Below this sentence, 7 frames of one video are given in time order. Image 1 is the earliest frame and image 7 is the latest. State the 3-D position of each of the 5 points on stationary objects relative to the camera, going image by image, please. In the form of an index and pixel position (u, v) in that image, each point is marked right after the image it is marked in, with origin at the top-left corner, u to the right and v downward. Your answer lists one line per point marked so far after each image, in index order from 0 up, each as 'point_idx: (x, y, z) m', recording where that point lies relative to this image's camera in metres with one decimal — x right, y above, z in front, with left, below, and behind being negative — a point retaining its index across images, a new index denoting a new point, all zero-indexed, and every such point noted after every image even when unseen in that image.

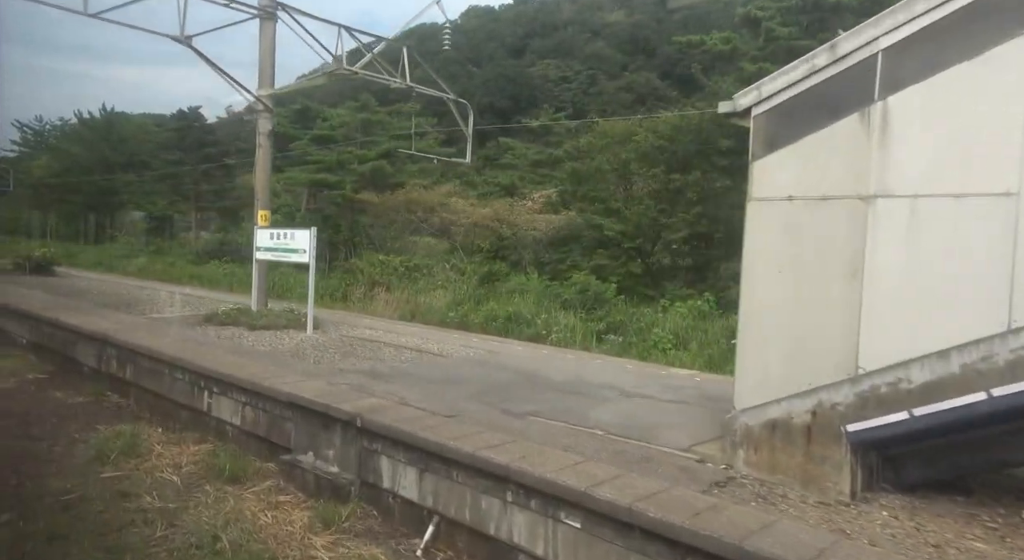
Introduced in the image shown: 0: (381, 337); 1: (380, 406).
0: (-1.5, -0.6, +7.9) m
1: (-0.8, -0.8, +4.4) m
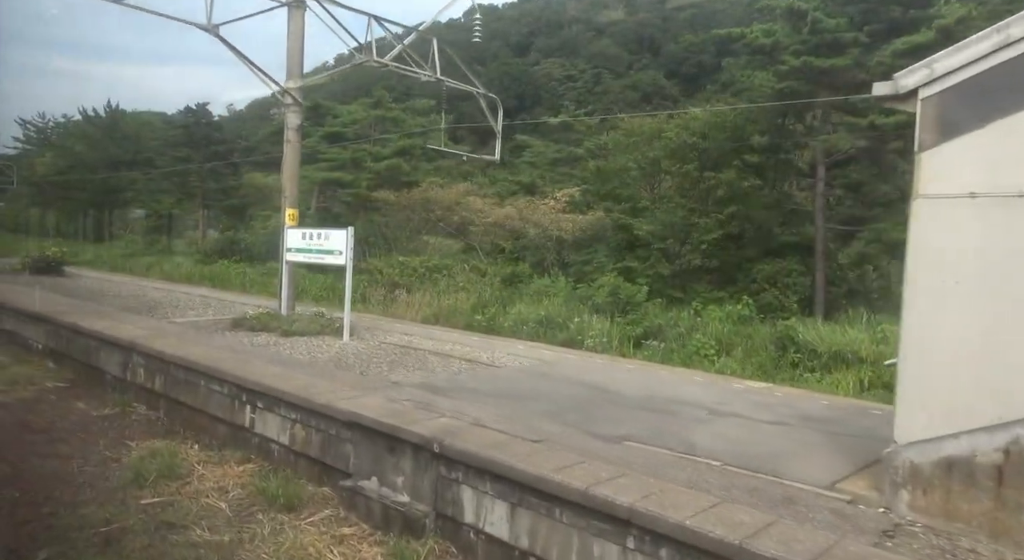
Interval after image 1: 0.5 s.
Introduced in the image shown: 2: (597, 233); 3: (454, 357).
0: (-0.9, -0.7, +7.5) m
1: (-0.3, -0.8, +3.9) m
2: (+2.5, +1.3, +17.3) m
3: (-0.5, -0.7, +6.6) m
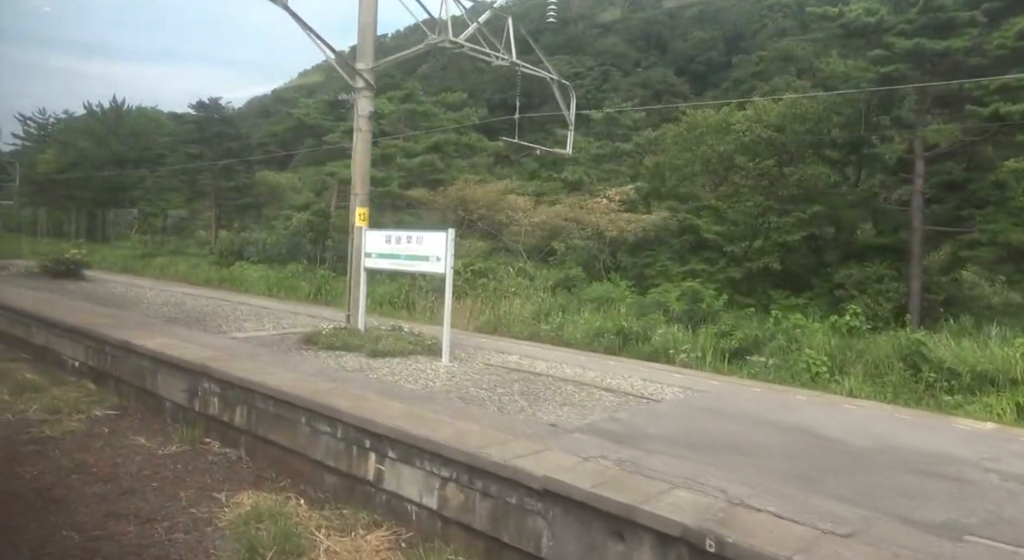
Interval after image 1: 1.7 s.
0: (+0.2, -0.8, +6.4) m
1: (+0.8, -0.9, +2.9) m
2: (+3.6, +1.2, +16.2) m
3: (+0.6, -0.8, +5.5) m
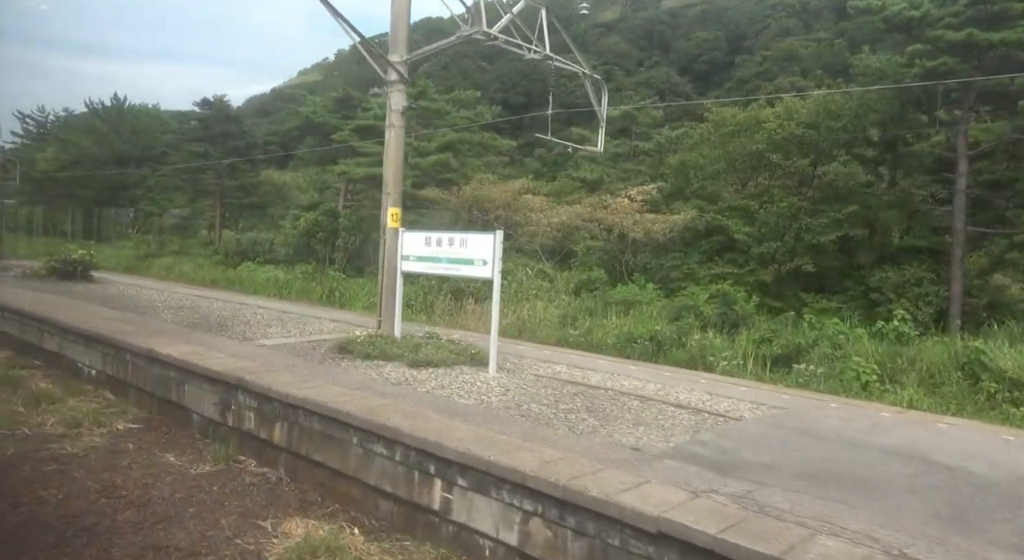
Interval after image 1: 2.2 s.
0: (+0.7, -0.8, +6.0) m
1: (+1.3, -1.0, +2.5) m
2: (+4.0, +1.1, +15.8) m
3: (+1.1, -0.9, +5.1) m
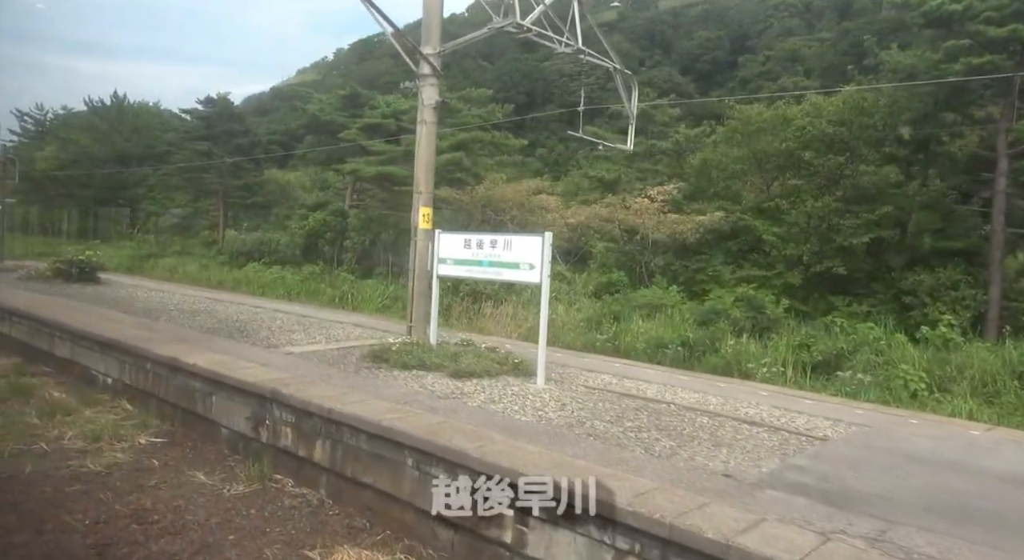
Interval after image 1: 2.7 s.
0: (+1.1, -0.9, +5.6) m
1: (+1.7, -1.0, +2.1) m
2: (+4.4, +1.1, +15.4) m
3: (+1.5, -0.9, +4.8) m
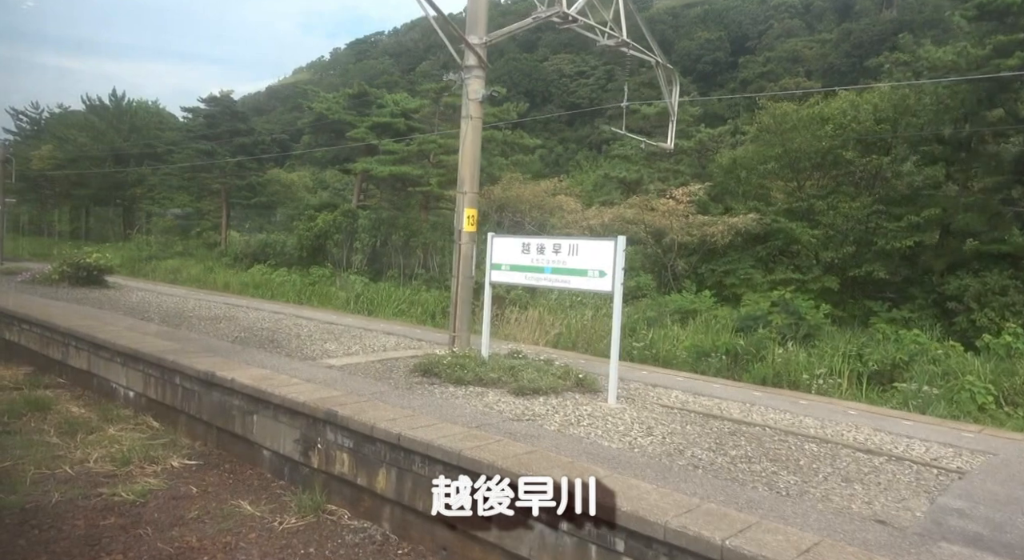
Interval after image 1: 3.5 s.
0: (+1.6, -1.0, +5.2) m
1: (+2.2, -1.1, +1.6) m
2: (+4.9, +1.0, +15.0) m
3: (+2.0, -1.0, +4.3) m
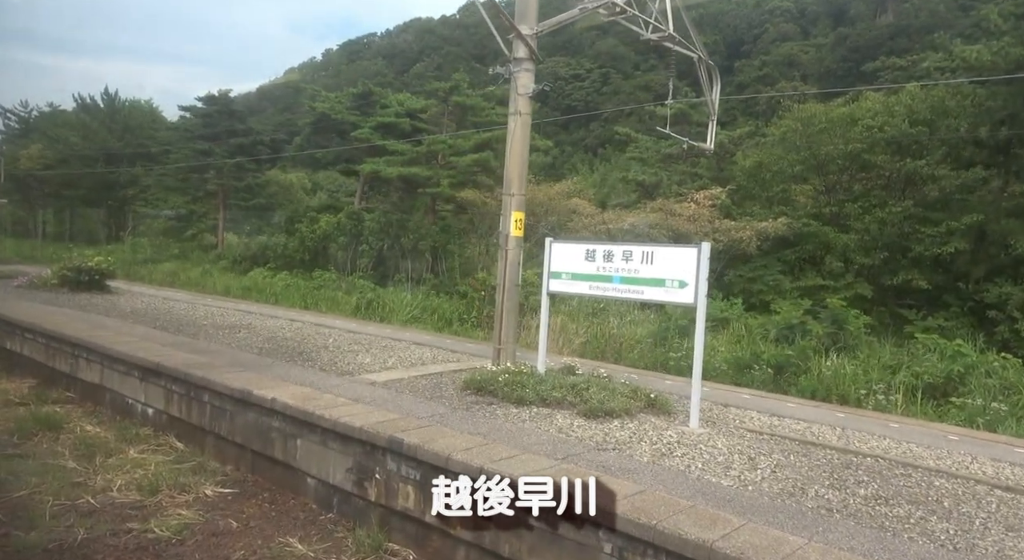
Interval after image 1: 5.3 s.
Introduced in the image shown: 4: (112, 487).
0: (+2.1, -1.0, +4.7) m
1: (+2.8, -1.2, +1.2) m
2: (+5.3, +0.9, +14.6) m
3: (+2.5, -1.1, +3.8) m
4: (-2.8, -1.4, +4.9) m
